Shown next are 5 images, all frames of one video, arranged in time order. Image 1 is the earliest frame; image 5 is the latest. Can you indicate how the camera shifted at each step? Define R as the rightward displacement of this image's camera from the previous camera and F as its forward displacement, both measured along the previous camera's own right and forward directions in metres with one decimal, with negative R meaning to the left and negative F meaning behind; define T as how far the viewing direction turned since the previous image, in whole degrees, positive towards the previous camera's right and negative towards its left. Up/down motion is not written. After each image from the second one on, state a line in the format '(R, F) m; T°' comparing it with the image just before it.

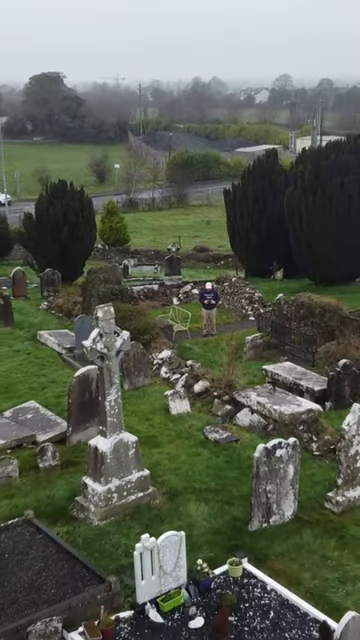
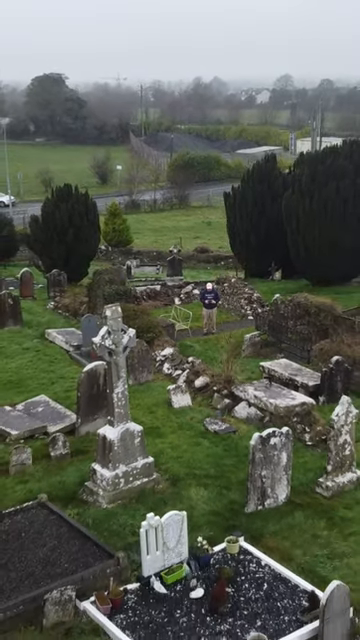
(0.0, -0.8) m; 0°
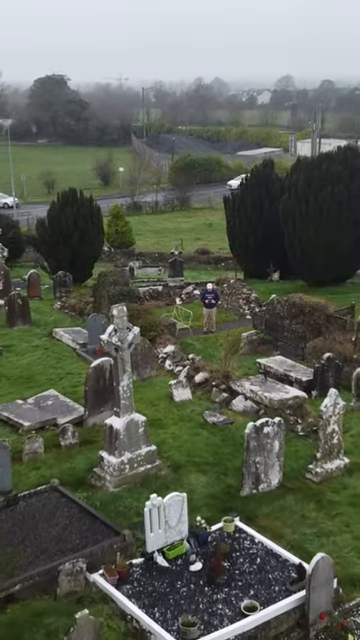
(0.0, -0.8) m; 0°
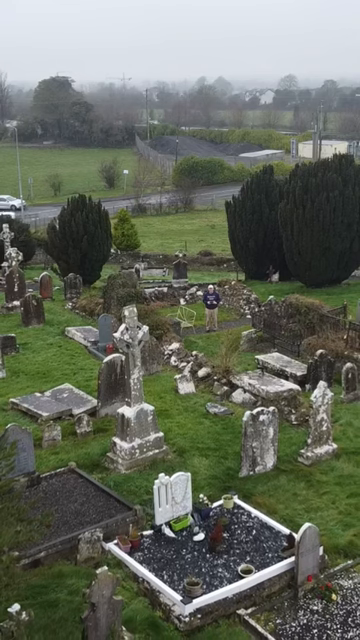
(0.0, -1.2) m; 0°
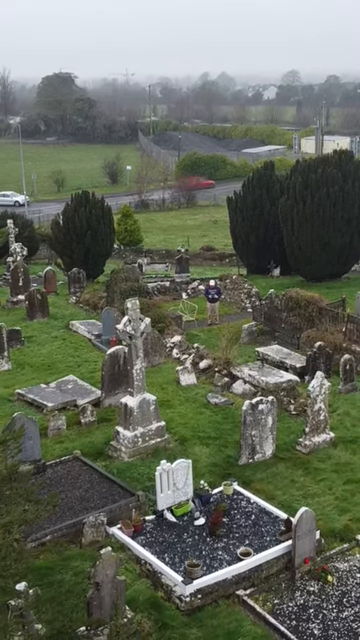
(0.0, -0.3) m; 0°
